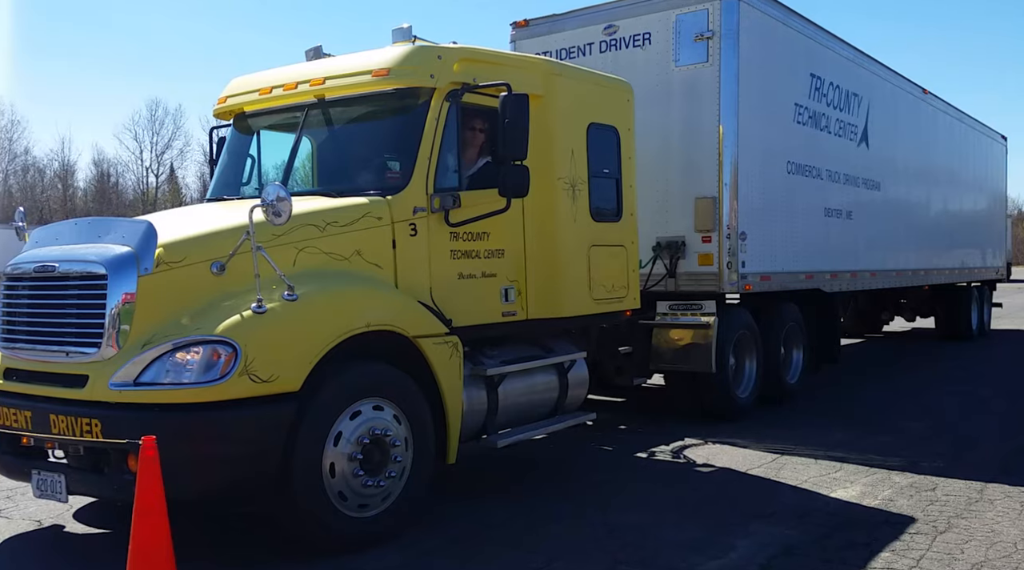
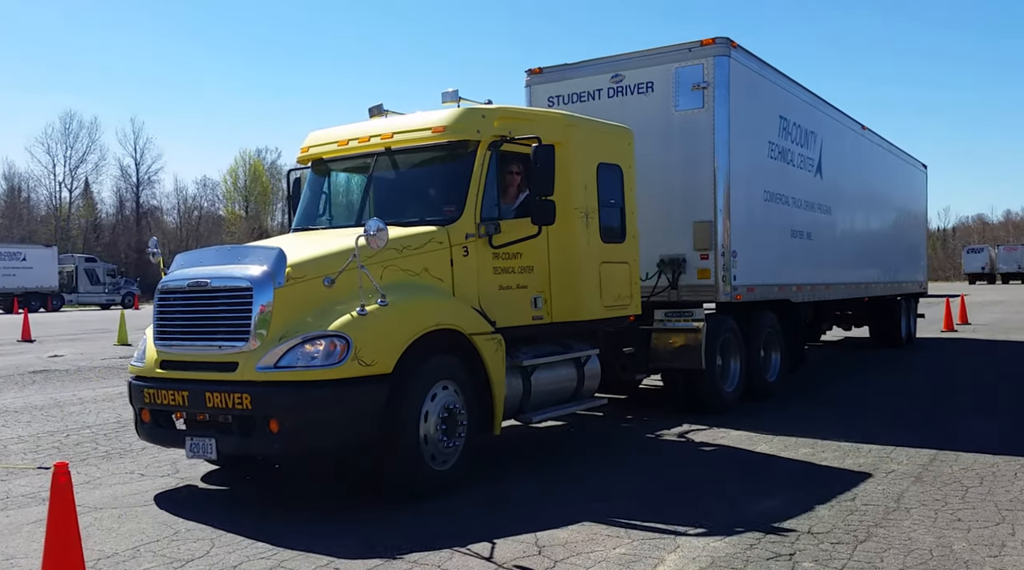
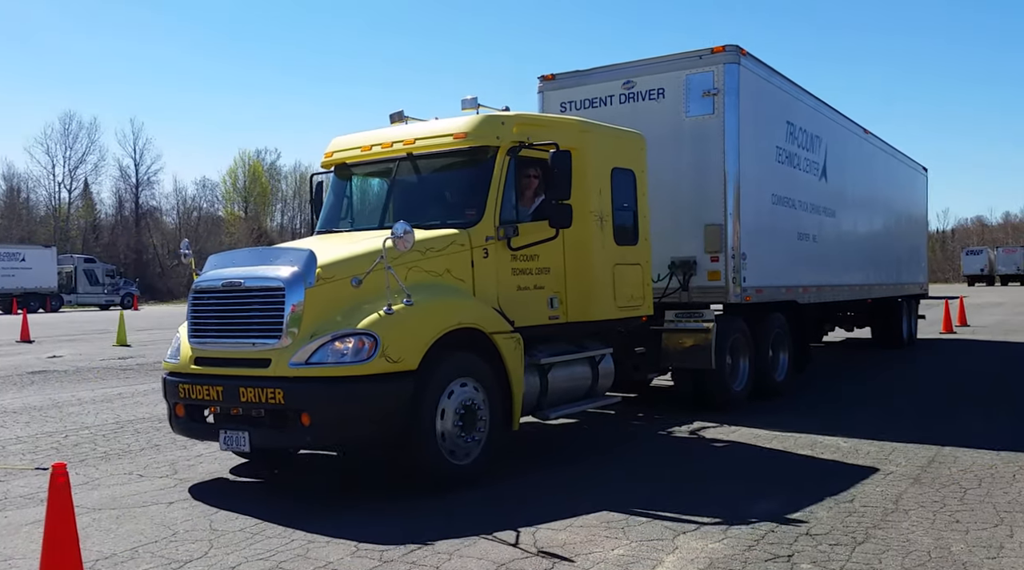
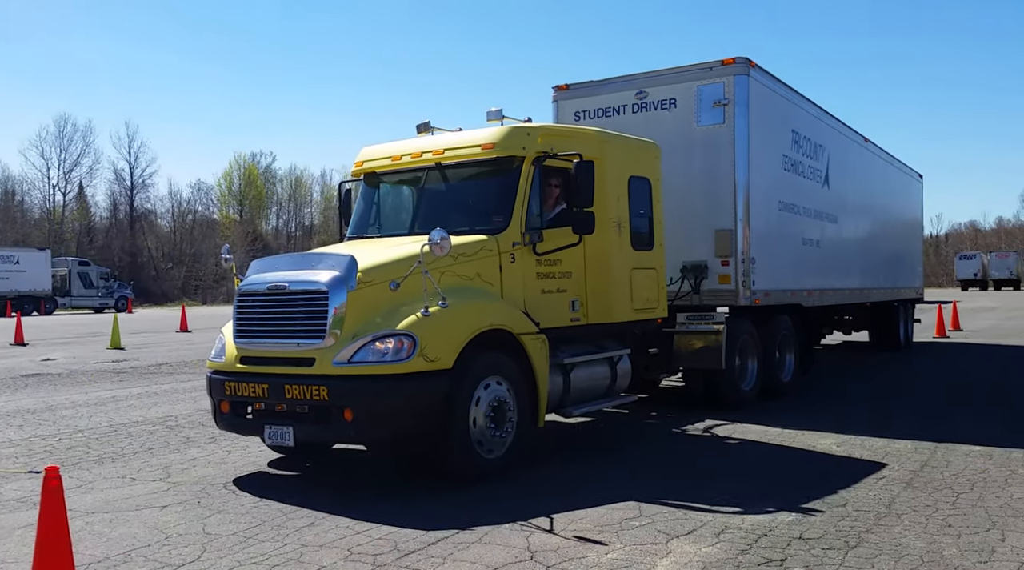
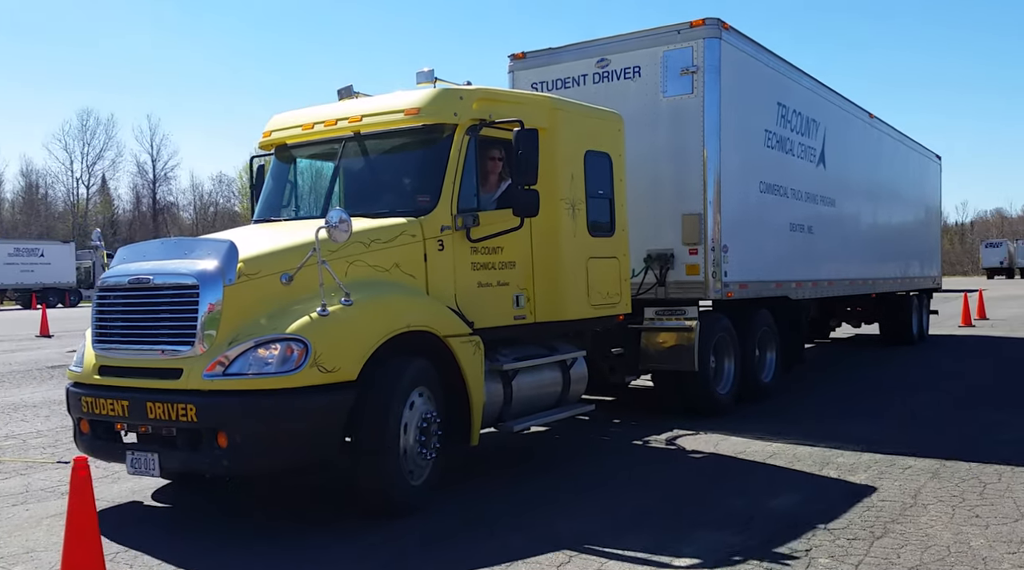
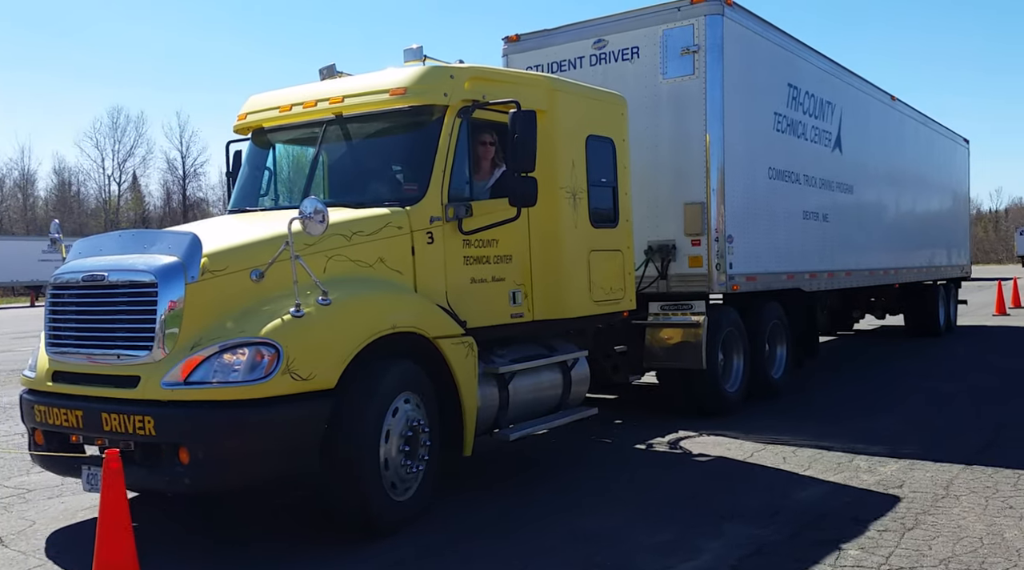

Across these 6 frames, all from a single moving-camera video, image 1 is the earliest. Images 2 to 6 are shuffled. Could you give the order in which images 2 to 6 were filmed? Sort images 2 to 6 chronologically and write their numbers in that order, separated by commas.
6, 5, 2, 3, 4
